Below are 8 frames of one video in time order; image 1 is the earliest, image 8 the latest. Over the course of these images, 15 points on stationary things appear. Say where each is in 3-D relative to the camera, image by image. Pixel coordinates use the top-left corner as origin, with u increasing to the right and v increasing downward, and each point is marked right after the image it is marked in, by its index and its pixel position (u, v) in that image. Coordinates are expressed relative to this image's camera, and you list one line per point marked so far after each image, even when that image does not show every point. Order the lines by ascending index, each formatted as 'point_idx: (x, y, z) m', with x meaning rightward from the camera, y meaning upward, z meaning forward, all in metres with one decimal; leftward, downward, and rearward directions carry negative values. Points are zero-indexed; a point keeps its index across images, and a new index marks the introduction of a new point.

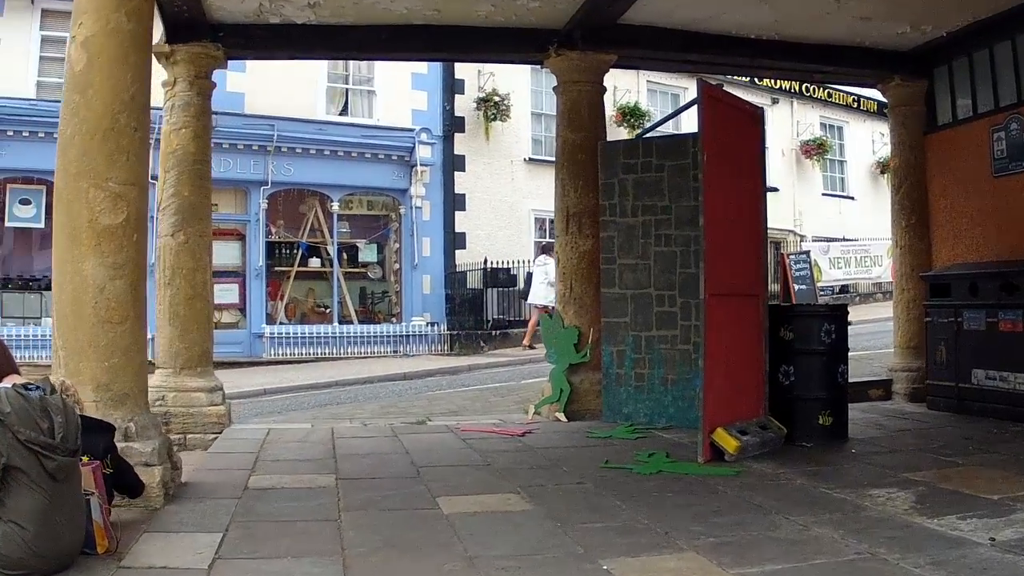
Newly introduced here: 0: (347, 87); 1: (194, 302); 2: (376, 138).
0: (-2.9, +3.6, +15.0) m
1: (-2.5, -0.1, +6.7) m
2: (-2.4, +2.6, +14.8) m
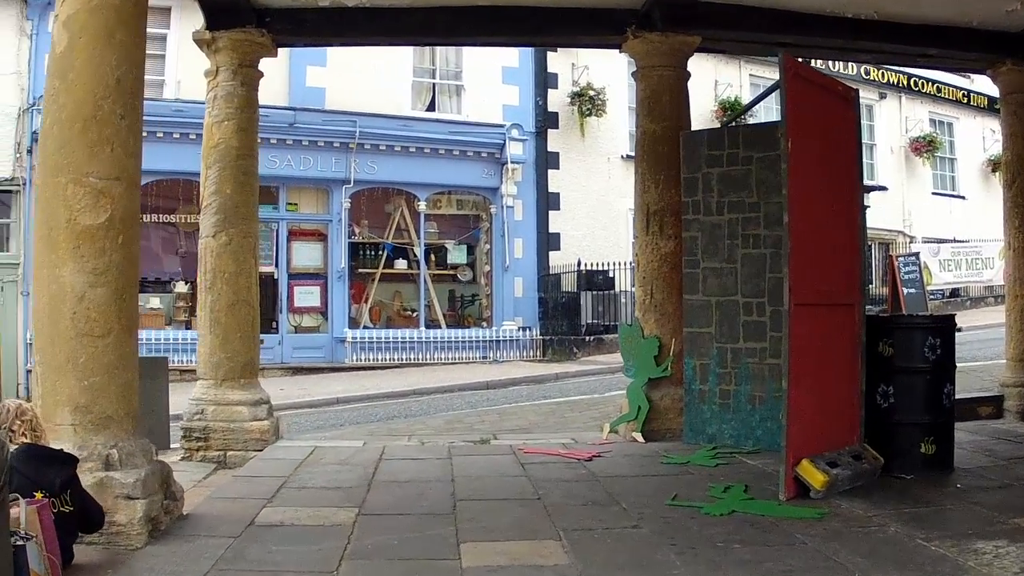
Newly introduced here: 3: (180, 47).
0: (-1.3, +3.6, +14.5) m
1: (-2.1, -0.1, +6.3) m
2: (-0.8, +2.6, +14.3) m
3: (-5.3, +3.9, +12.7) m
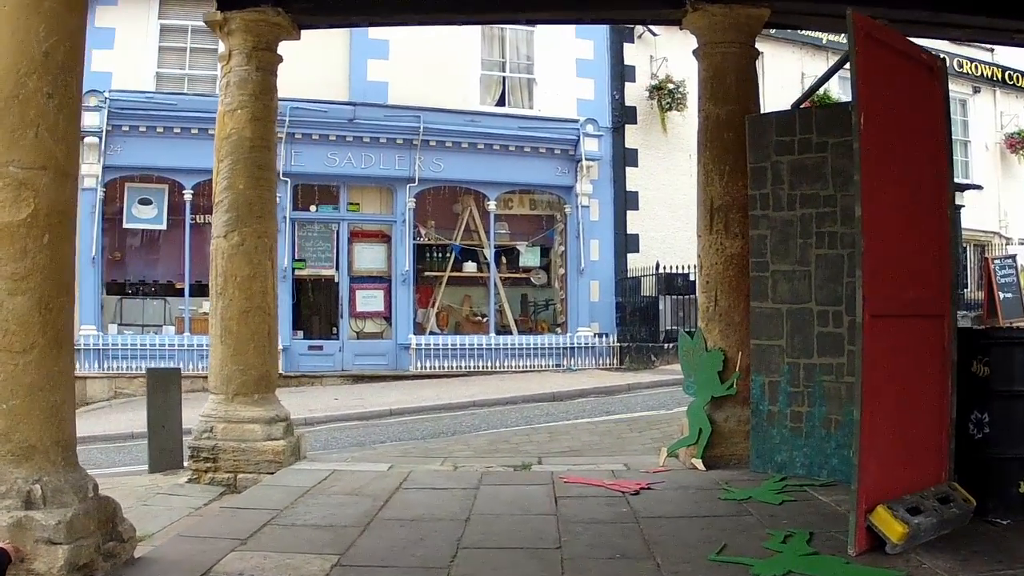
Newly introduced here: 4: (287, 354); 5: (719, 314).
0: (-0.1, +3.5, +13.9) m
1: (-1.8, -0.2, +5.7) m
2: (+0.4, +2.5, +13.6) m
3: (-4.2, +3.8, +12.5) m
4: (-3.4, -1.0, +12.6) m
5: (+1.5, -0.2, +6.0) m
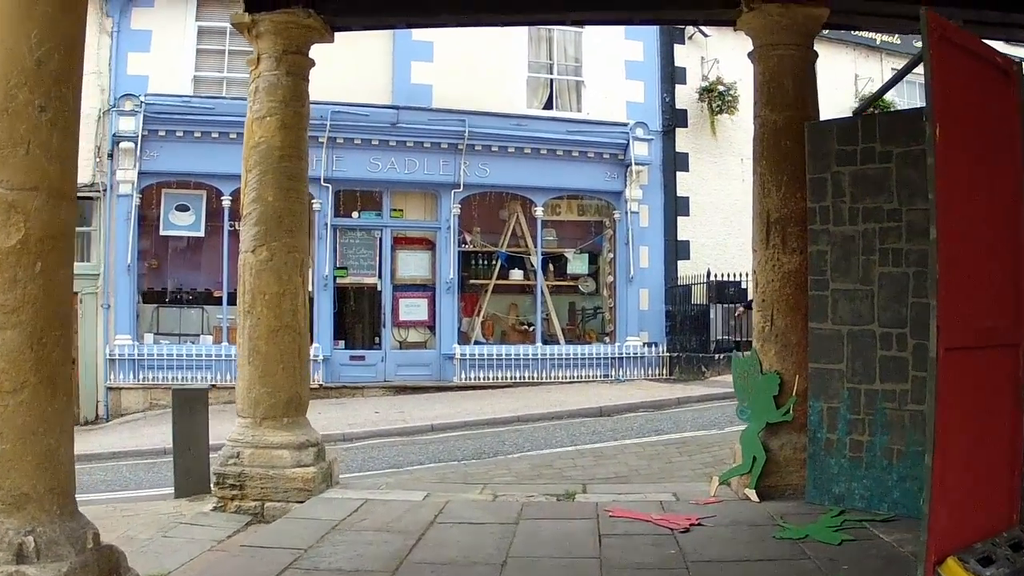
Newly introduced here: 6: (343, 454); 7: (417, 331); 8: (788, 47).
0: (+0.6, +3.4, +13.5) m
1: (-1.5, -0.3, +5.5) m
2: (+1.1, +2.4, +13.2) m
3: (-3.6, +3.7, +12.3) m
4: (-2.7, -1.1, +12.4) m
5: (+1.7, -0.3, +5.5) m
6: (-1.6, -1.5, +7.8) m
7: (-1.4, -0.7, +12.9) m
8: (+1.8, +1.6, +5.6) m
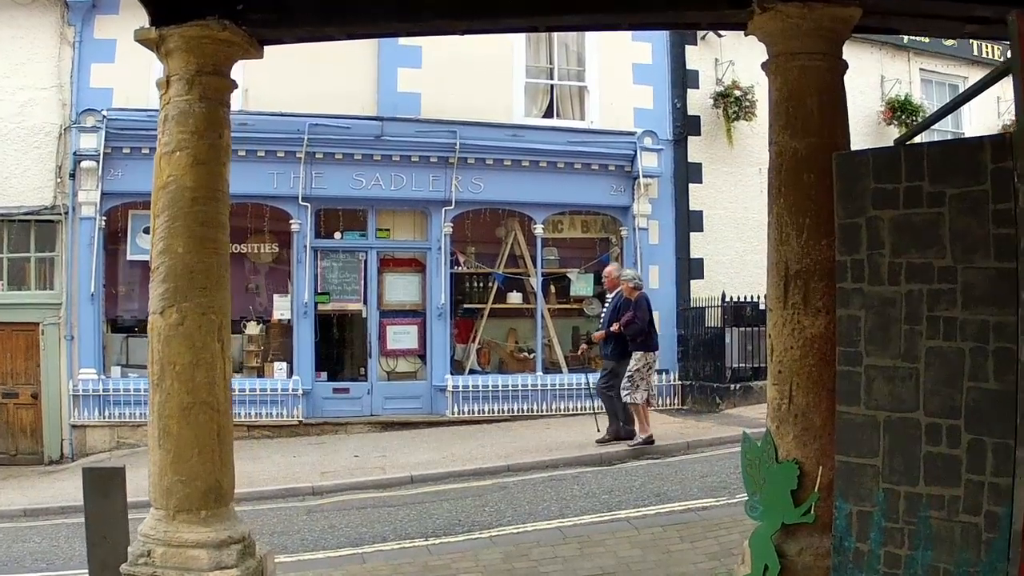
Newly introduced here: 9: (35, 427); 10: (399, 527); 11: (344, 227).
0: (+0.6, +3.0, +12.5) m
1: (-1.7, -0.7, +4.5) m
2: (+1.1, +2.0, +12.2) m
3: (-3.6, +3.3, +11.4) m
4: (-2.8, -1.5, +11.5) m
5: (+1.5, -0.7, +4.5) m
6: (-1.8, -1.9, +6.9) m
7: (-1.5, -1.0, +12.0) m
8: (+1.6, +1.2, +4.6) m
9: (-6.5, -1.8, +10.8) m
10: (-0.9, -1.8, +6.5) m
11: (-2.3, +0.9, +11.8) m
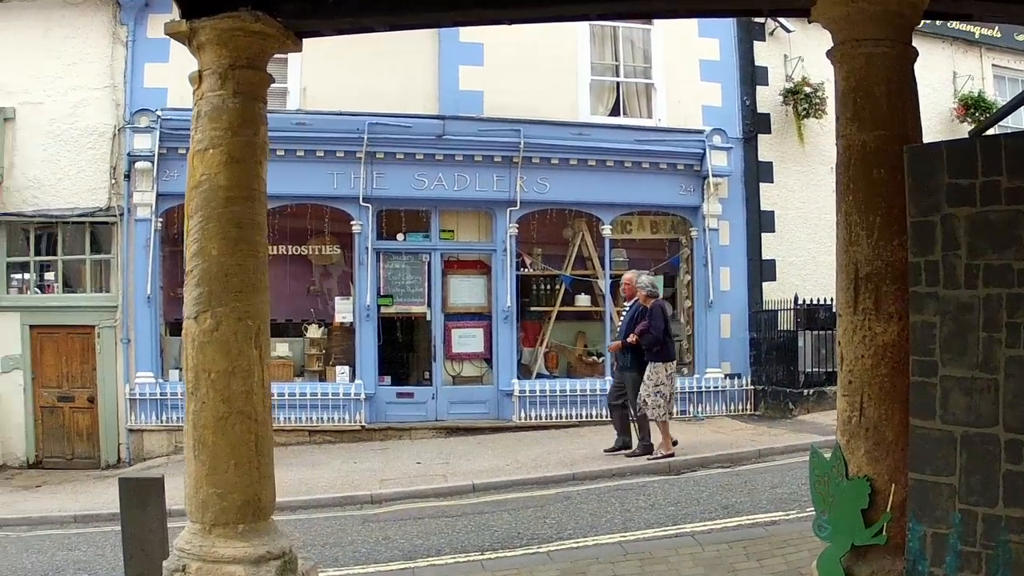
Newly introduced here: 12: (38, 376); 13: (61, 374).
0: (+1.5, +3.0, +12.2) m
1: (-1.5, -0.7, +4.5) m
2: (+2.0, +2.0, +11.8) m
3: (-2.8, +3.3, +11.5) m
4: (-1.9, -1.6, +11.5) m
5: (+1.8, -0.7, +4.2) m
6: (-1.3, -2.0, +6.9) m
7: (-0.6, -1.1, +11.9) m
8: (+1.8, +1.2, +4.3) m
9: (-5.6, -1.9, +11.2) m
10: (-0.4, -1.9, +6.4) m
11: (-1.4, +0.8, +11.8) m
12: (-6.6, -1.2, +11.3) m
13: (-6.1, -1.1, +11.3) m
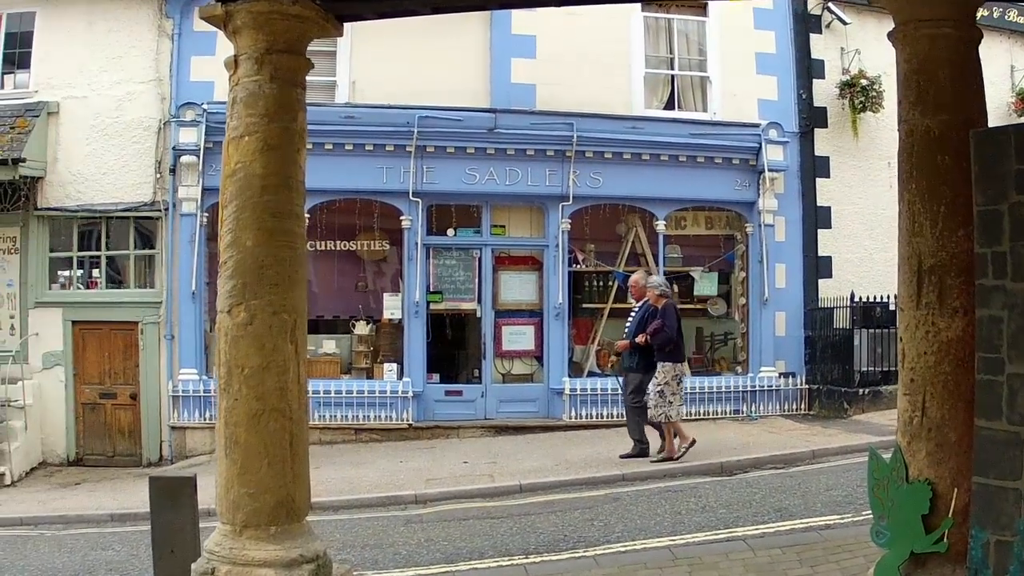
0: (+2.2, +3.0, +11.9) m
1: (-1.3, -0.7, +4.5) m
2: (+2.7, +2.0, +11.5) m
3: (-2.1, +3.3, +11.6) m
4: (-1.2, -1.5, +11.5) m
5: (+1.9, -0.7, +3.9) m
6: (-0.9, -1.9, +6.8) m
7: (+0.1, -1.0, +11.8) m
8: (+2.0, +1.2, +4.0) m
9: (-5.0, -1.9, +11.4) m
10: (-0.1, -1.9, +6.3) m
11: (-0.8, +0.8, +11.7) m
12: (-5.9, -1.2, +11.6) m
13: (-5.4, -1.1, +11.5) m
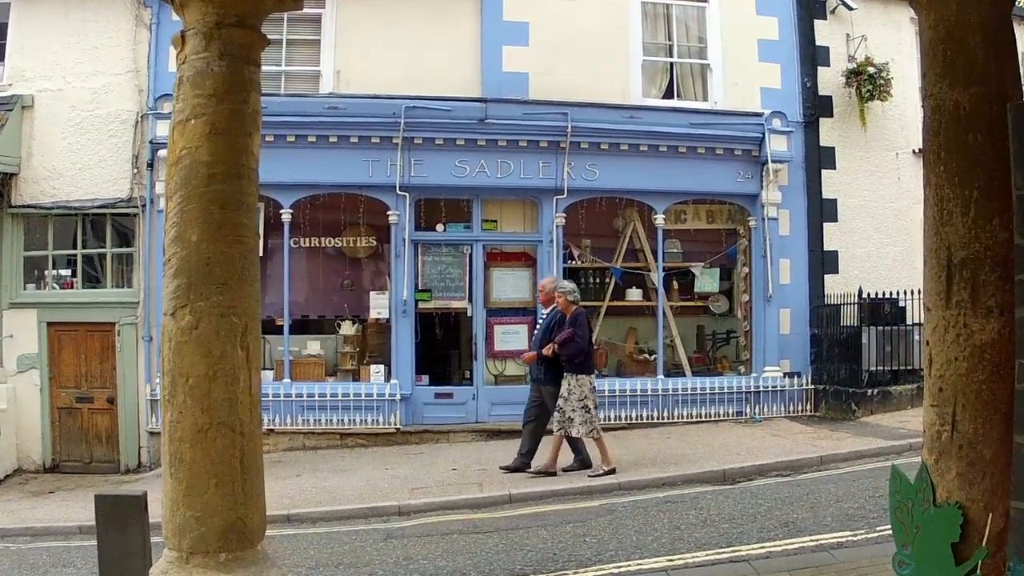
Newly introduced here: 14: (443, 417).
0: (+2.1, +3.1, +11.4) m
1: (-1.4, -0.7, +4.0) m
2: (+2.5, +2.1, +11.0) m
3: (-2.2, +3.3, +11.1) m
4: (-1.3, -1.5, +11.0) m
5: (+1.8, -0.7, +3.4) m
6: (-1.0, -1.9, +6.3) m
7: (+0.1, -1.0, +11.3) m
8: (+1.9, +1.3, +3.5) m
9: (-5.1, -1.9, +10.9) m
10: (-0.2, -1.9, +5.8) m
11: (-0.9, +0.9, +11.2) m
12: (-6.0, -1.2, +11.1) m
13: (-5.5, -1.1, +11.0) m
14: (-0.9, -1.7, +11.1) m
